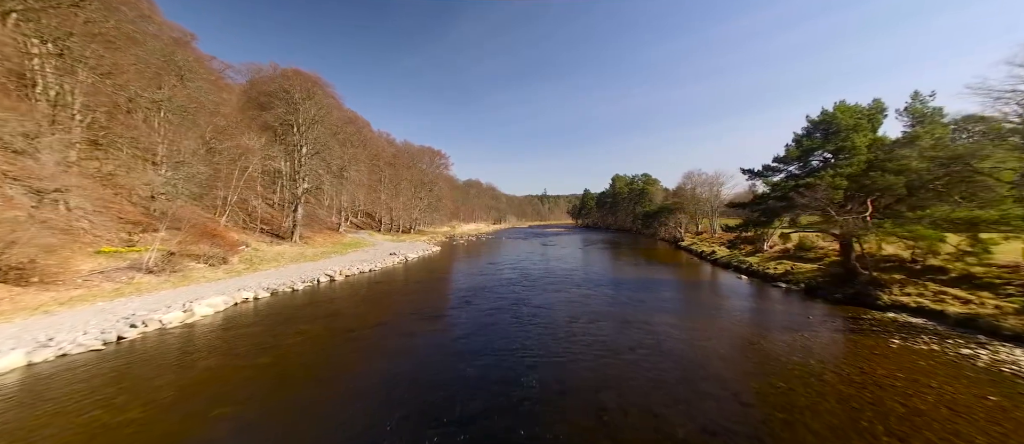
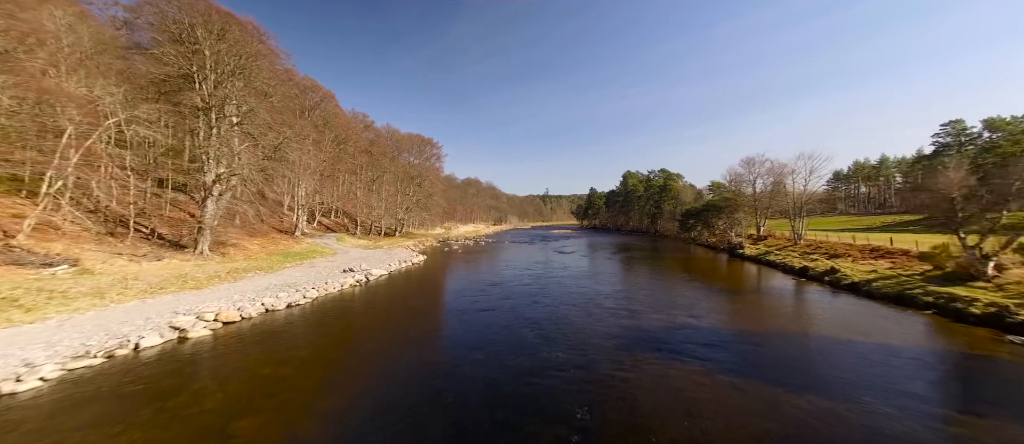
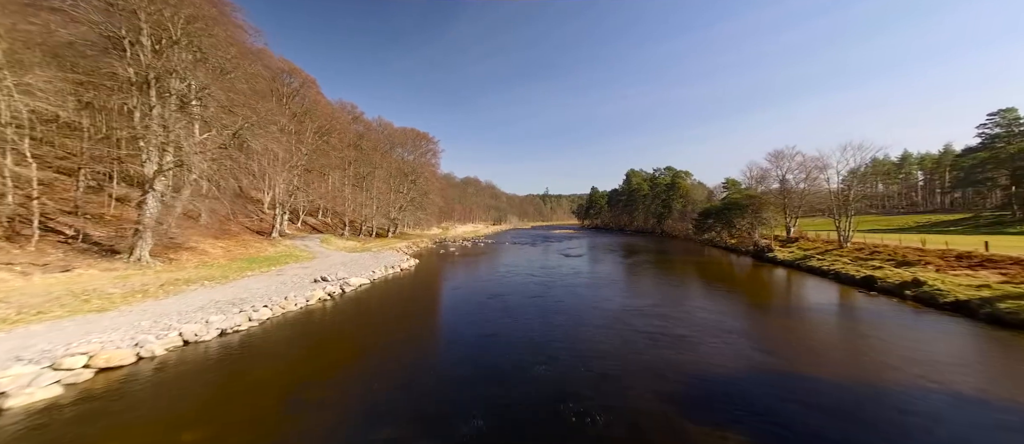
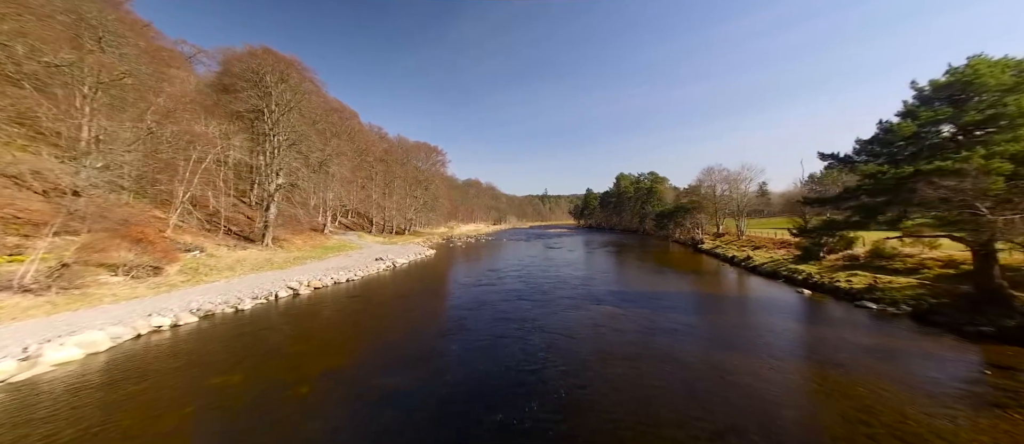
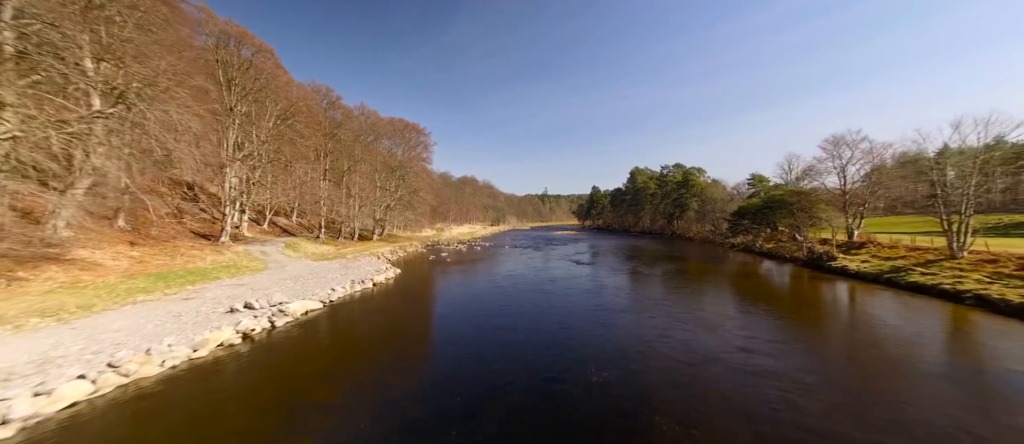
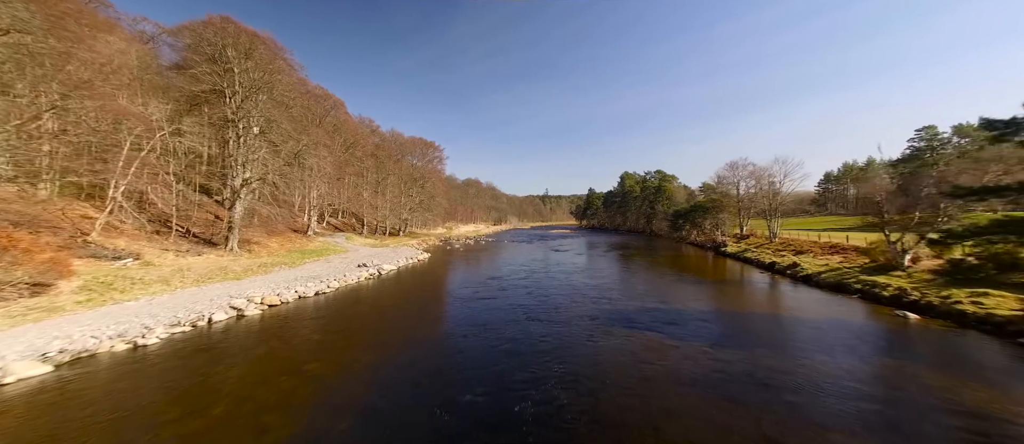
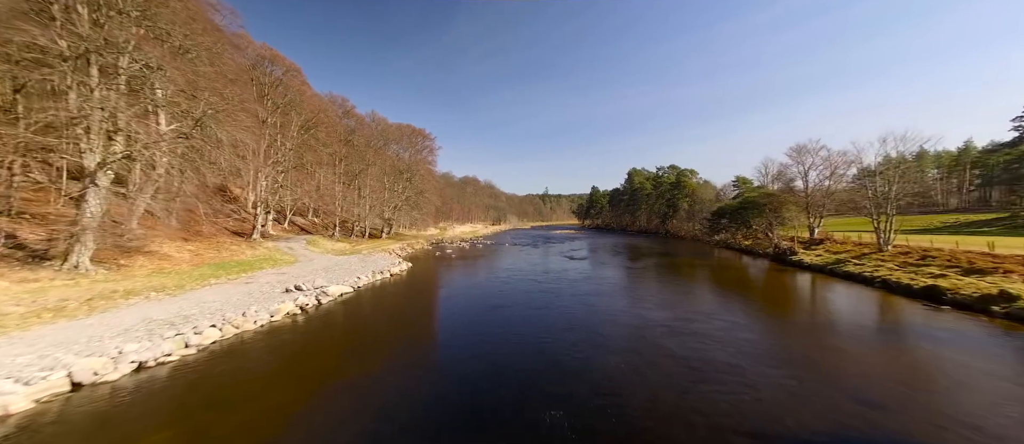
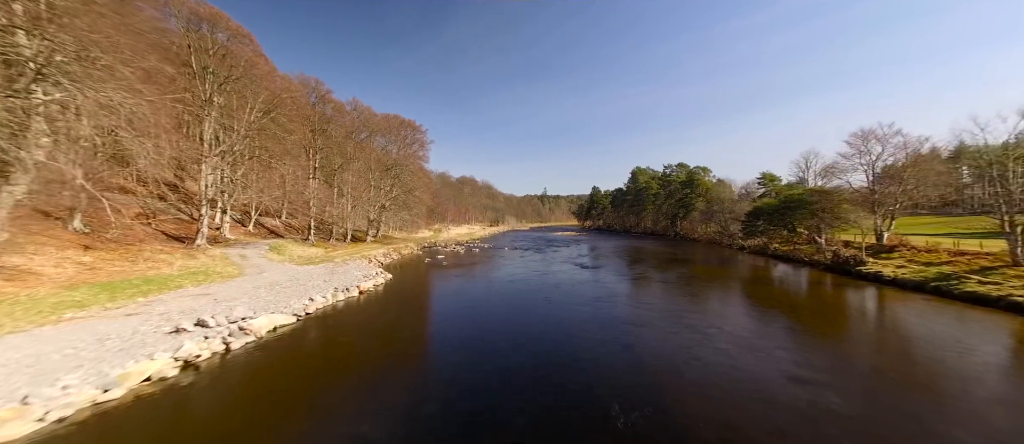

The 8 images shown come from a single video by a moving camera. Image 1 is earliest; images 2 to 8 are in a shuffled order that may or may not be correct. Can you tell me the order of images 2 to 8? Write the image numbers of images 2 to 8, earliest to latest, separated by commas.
4, 6, 2, 3, 7, 5, 8
